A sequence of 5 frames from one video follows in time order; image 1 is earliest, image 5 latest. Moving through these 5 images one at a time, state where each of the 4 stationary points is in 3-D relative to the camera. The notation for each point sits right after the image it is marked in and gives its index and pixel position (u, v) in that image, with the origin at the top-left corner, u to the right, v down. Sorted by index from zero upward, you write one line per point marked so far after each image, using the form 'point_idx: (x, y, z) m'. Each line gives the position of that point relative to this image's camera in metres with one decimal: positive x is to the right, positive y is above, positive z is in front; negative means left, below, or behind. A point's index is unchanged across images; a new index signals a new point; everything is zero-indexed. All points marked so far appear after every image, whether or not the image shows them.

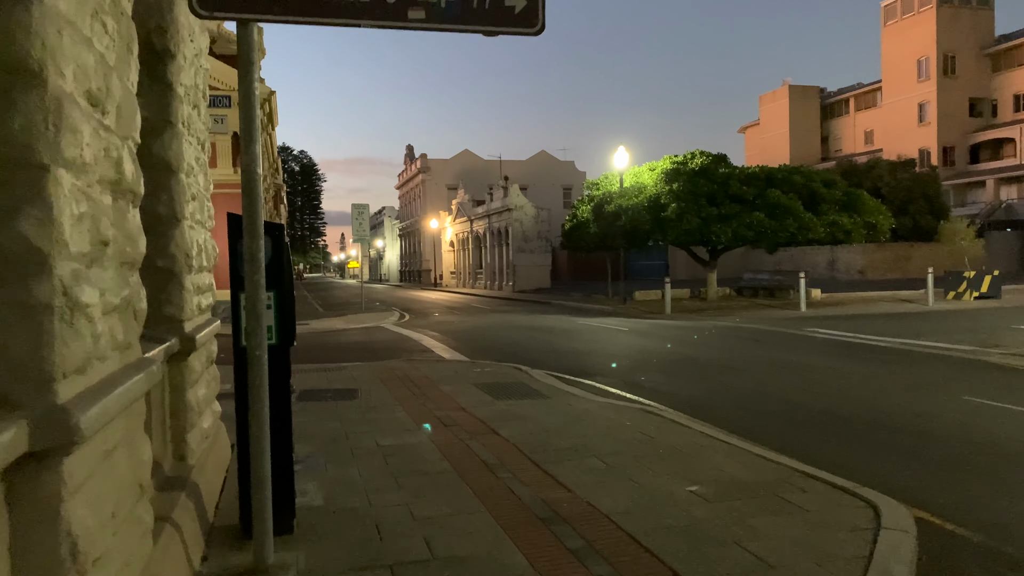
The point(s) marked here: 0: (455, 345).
0: (-1.1, -1.1, +15.9) m
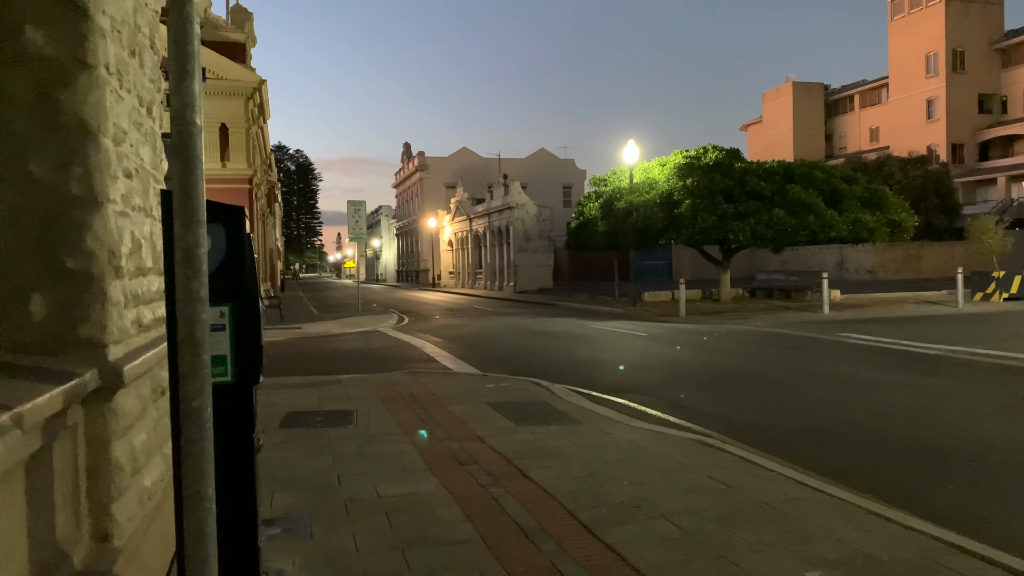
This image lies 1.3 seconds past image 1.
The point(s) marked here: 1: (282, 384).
0: (-0.9, -1.1, +14.5) m
1: (-3.0, -1.3, +10.9) m
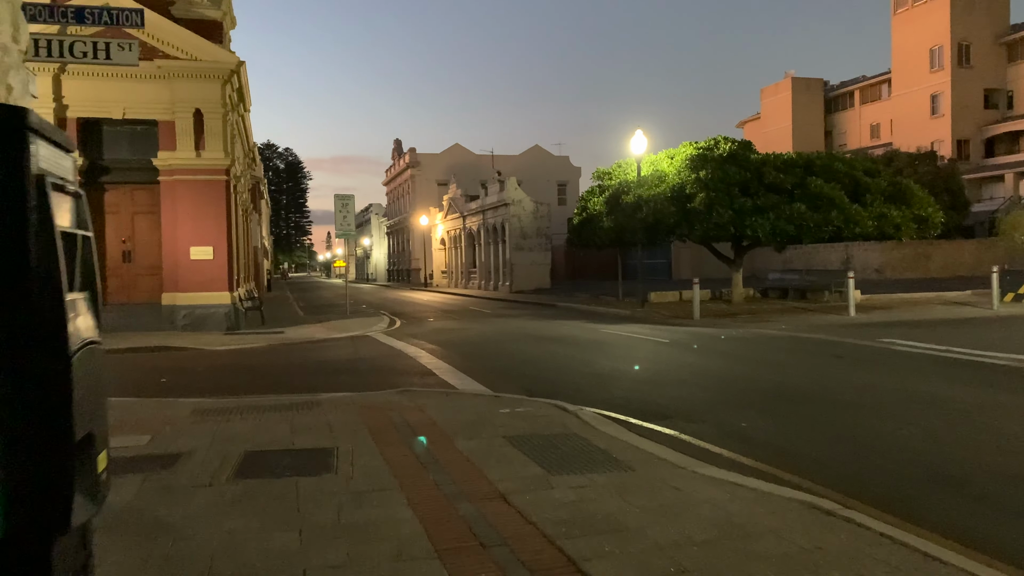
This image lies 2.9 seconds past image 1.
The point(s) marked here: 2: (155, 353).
0: (-0.8, -1.2, +12.6) m
1: (-2.8, -1.3, +9.0) m
2: (-6.8, -1.2, +15.8) m
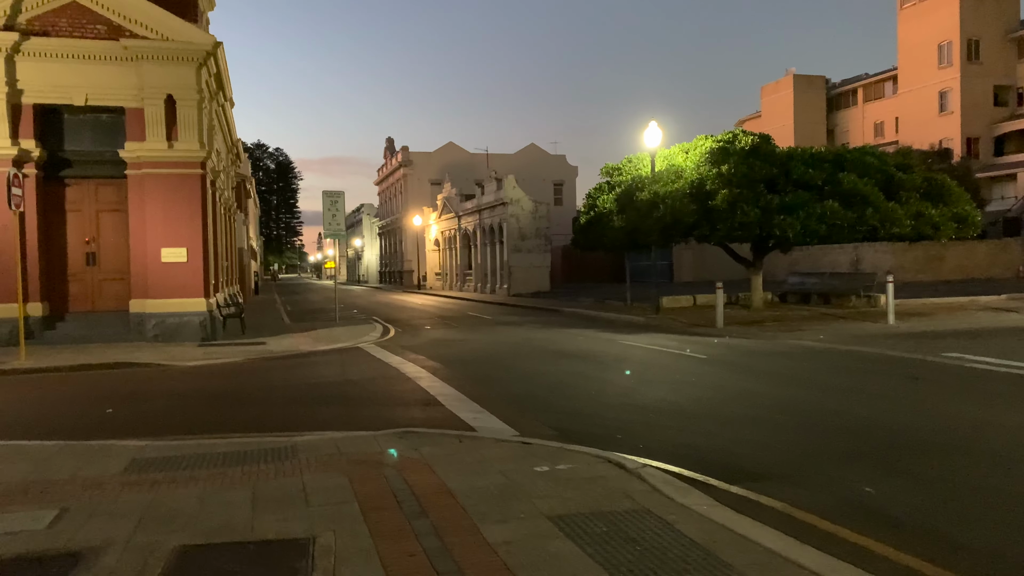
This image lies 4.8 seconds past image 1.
0: (-0.5, -1.3, +10.6) m
1: (-2.5, -1.4, +6.9) m
2: (-6.6, -1.4, +13.7) m
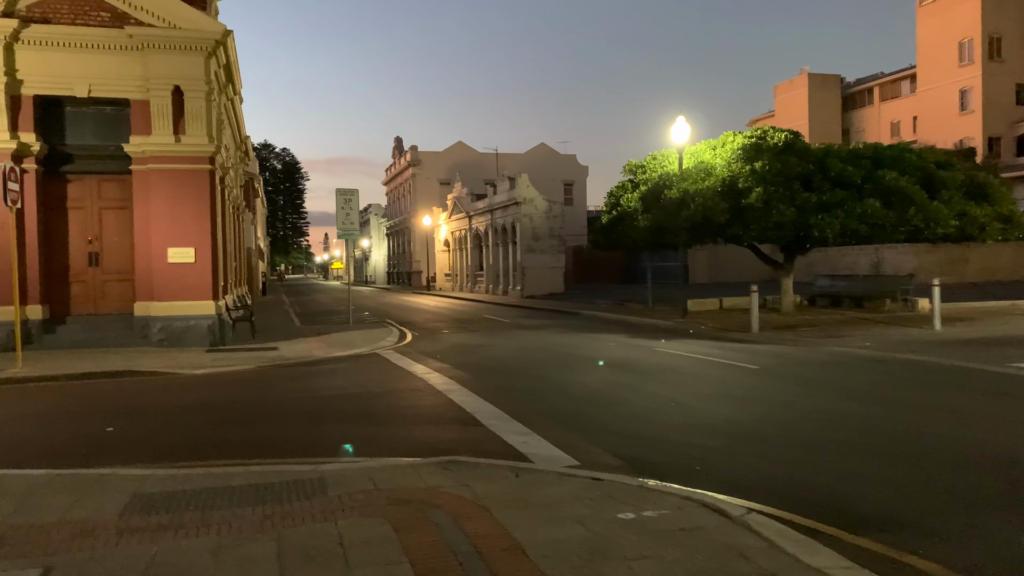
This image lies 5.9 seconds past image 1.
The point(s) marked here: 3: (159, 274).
0: (-0.1, -1.3, +9.5) m
1: (-2.1, -1.5, +5.9) m
2: (-6.1, -1.4, +12.7) m
3: (-7.4, +0.3, +17.3) m
